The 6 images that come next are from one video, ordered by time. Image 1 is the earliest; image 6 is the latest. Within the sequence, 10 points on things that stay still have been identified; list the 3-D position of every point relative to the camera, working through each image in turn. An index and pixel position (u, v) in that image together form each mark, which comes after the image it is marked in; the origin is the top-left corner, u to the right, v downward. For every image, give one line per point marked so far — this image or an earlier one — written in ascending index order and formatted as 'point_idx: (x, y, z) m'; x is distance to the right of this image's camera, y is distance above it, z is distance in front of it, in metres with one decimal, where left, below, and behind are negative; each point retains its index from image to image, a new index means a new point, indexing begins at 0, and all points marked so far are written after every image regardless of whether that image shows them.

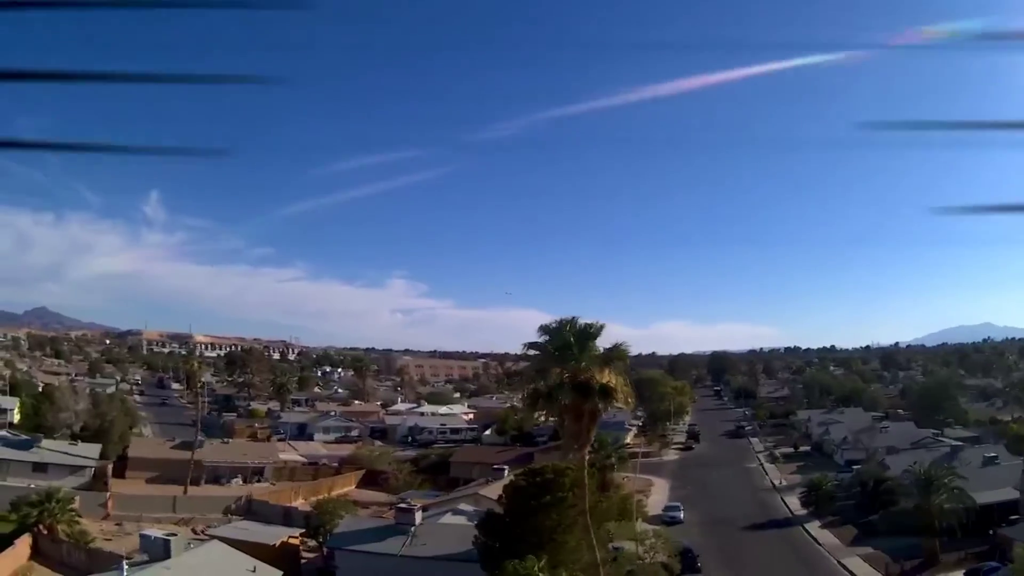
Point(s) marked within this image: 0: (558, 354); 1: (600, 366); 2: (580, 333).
0: (+1.1, -1.5, +18.5) m
1: (+2.1, -1.8, +18.4) m
2: (+1.7, -1.0, +18.4) m
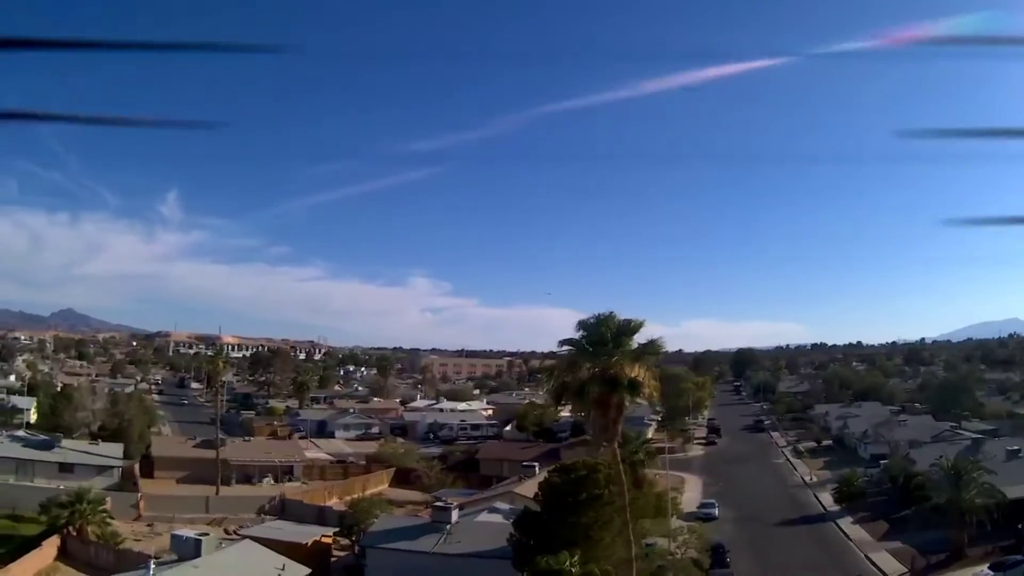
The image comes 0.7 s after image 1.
0: (+1.9, -1.3, +18.0) m
1: (+2.8, -1.6, +17.9) m
2: (+2.4, -0.8, +17.9) m
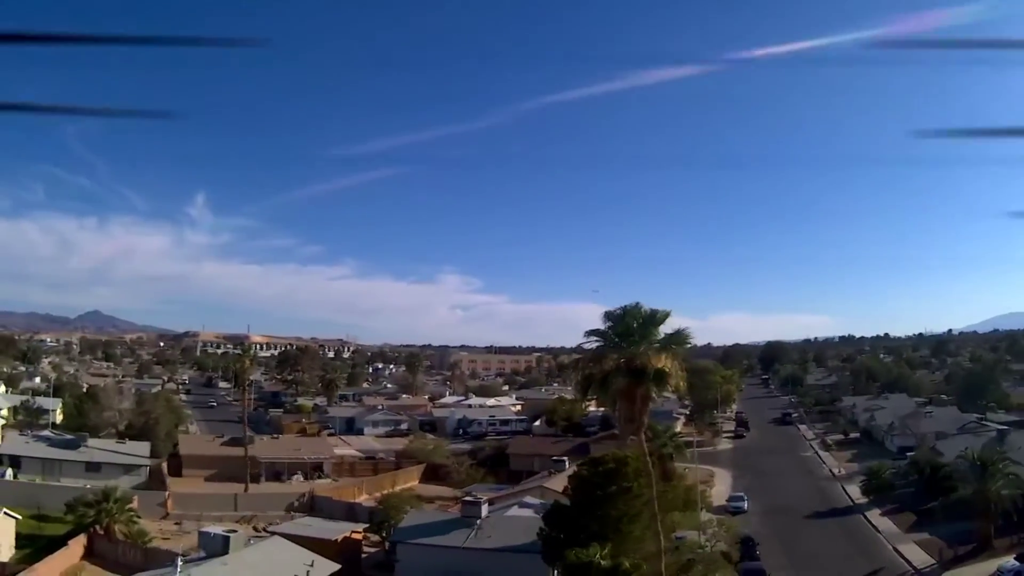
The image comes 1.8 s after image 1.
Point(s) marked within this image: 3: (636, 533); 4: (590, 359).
0: (+2.5, -1.0, +17.6) m
1: (+3.4, -1.3, +17.6) m
2: (+3.0, -0.5, +17.5) m
3: (+3.1, -6.1, +20.0) m
4: (+1.9, -1.5, +17.8) m
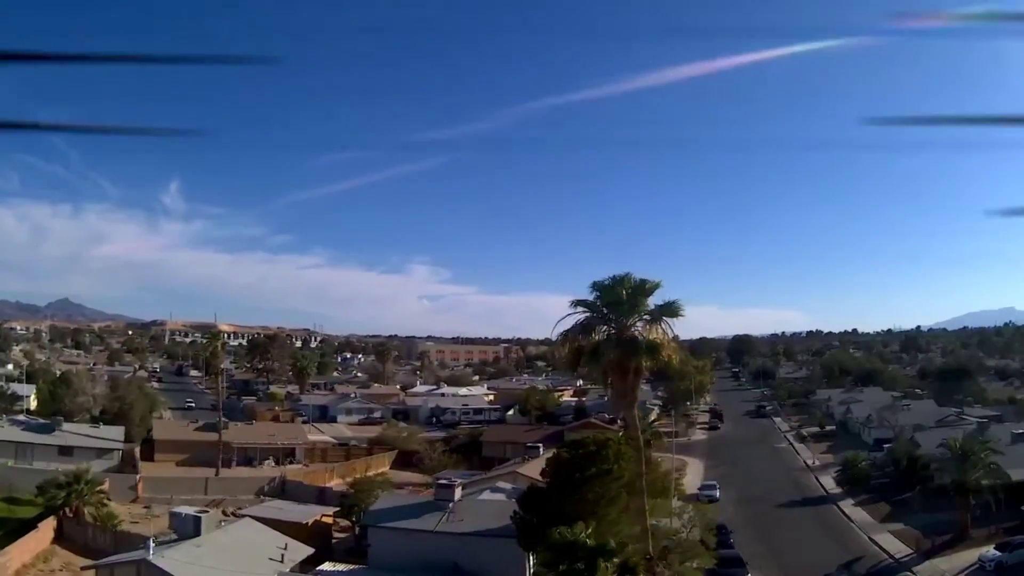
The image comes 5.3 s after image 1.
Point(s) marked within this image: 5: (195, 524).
0: (+2.0, -0.6, +17.6) m
1: (+3.0, -0.9, +17.5) m
2: (+2.6, -0.1, +17.5) m
3: (+2.5, -5.7, +20.0) m
4: (+1.5, -1.1, +17.7) m
5: (-7.9, -5.9, +19.9) m
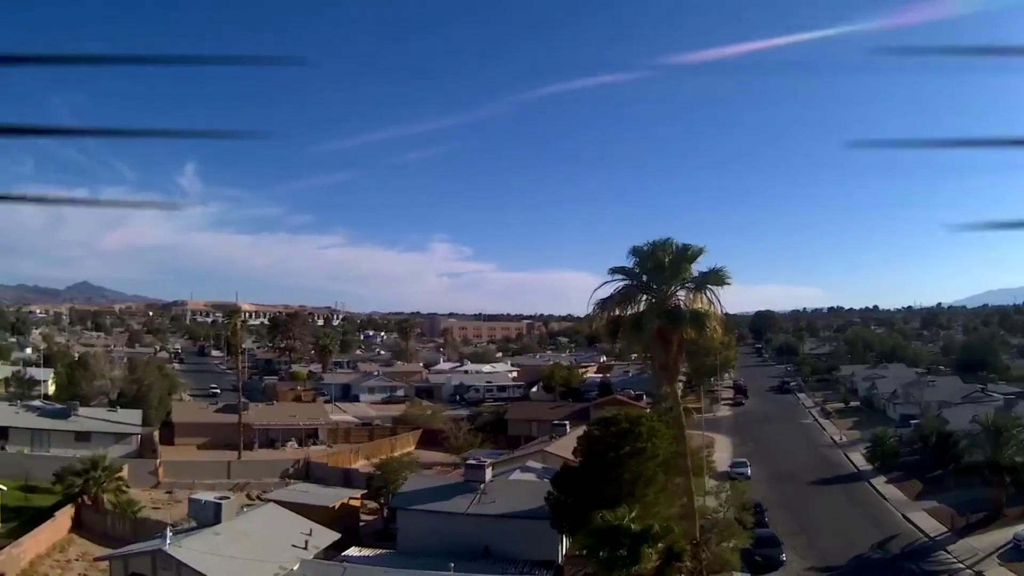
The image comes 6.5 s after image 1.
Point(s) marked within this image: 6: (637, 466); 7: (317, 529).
0: (+2.7, +0.1, +16.4) m
1: (+3.6, -0.2, +16.4) m
2: (+3.2, +0.6, +16.3) m
3: (+3.3, -5.0, +19.0) m
4: (+2.1, -0.4, +16.6) m
5: (-7.1, -5.3, +19.1) m
6: (+3.0, -4.3, +19.1) m
7: (-4.9, -6.0, +19.9) m
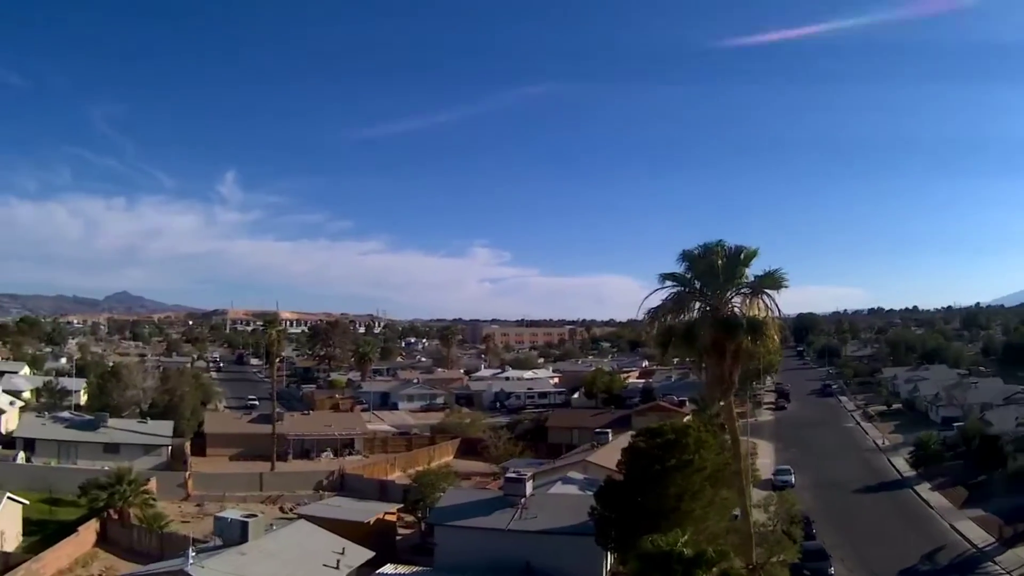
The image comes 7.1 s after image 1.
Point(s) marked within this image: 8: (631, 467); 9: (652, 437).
0: (+3.5, +0.1, +15.3) m
1: (+4.4, -0.2, +15.2) m
2: (+4.0, +0.6, +15.1) m
3: (+4.3, -5.0, +17.8) m
4: (+2.9, -0.4, +15.5) m
5: (-6.1, -5.5, +18.3) m
6: (+4.0, -4.3, +17.9) m
7: (-3.9, -6.1, +19.0) m
8: (+2.9, -4.2, +18.7) m
9: (+3.4, -3.5, +18.8) m
